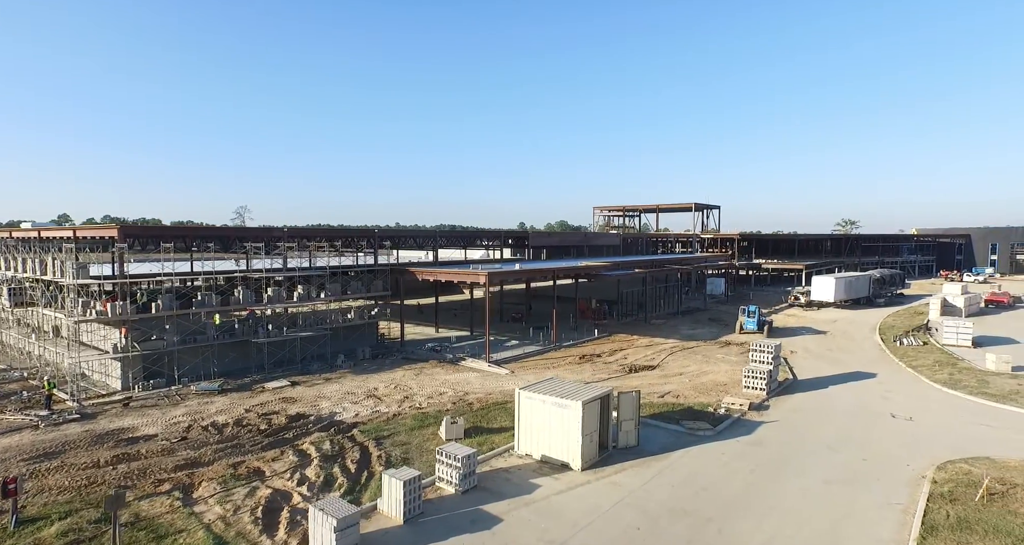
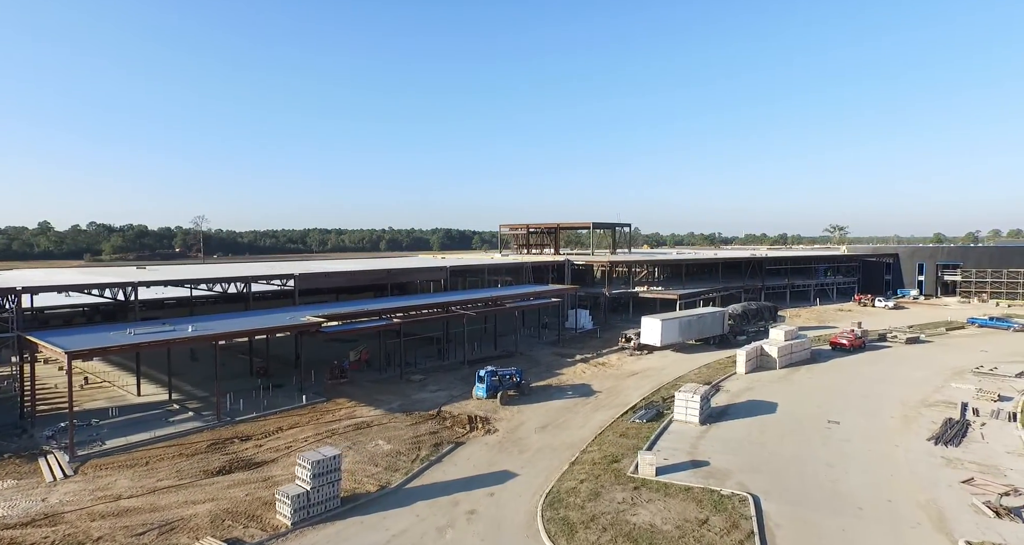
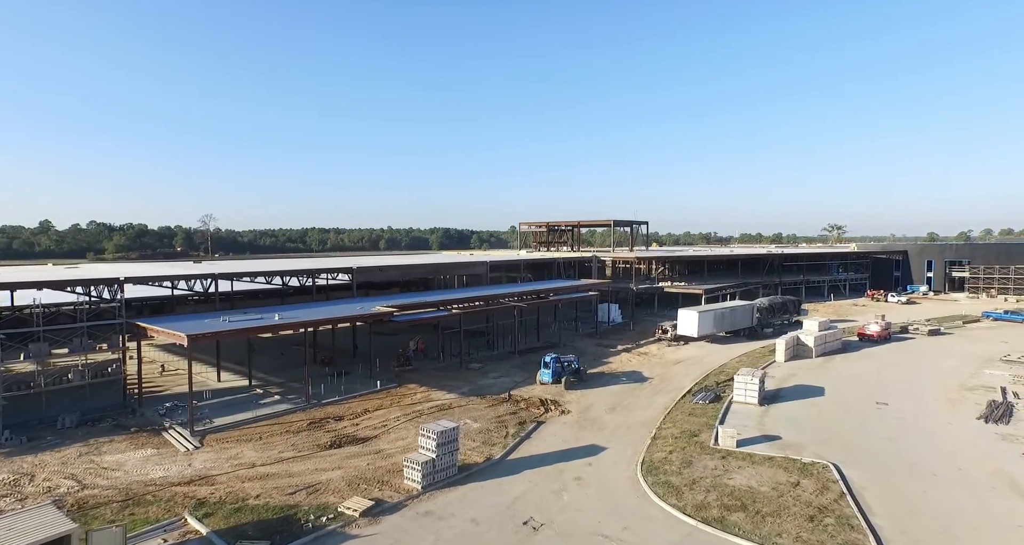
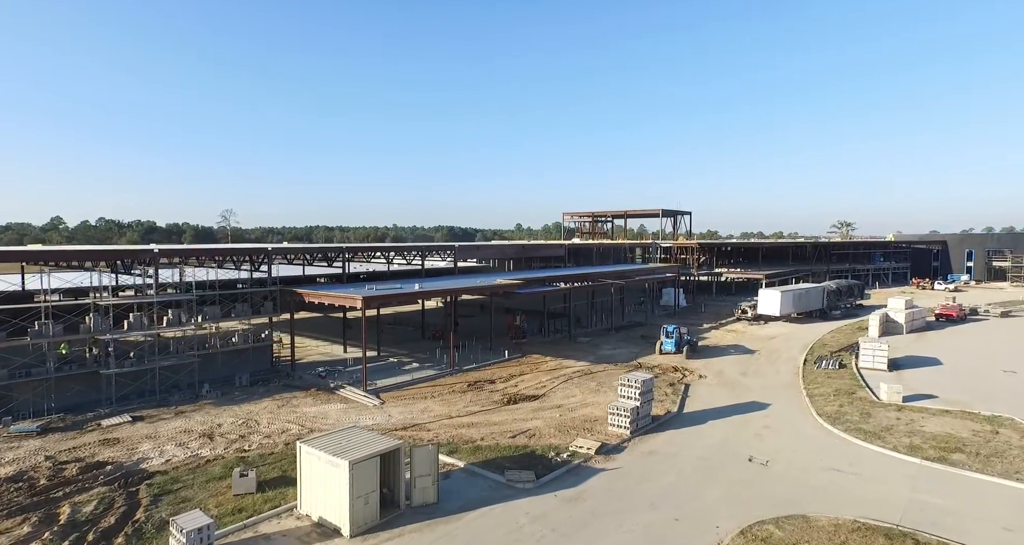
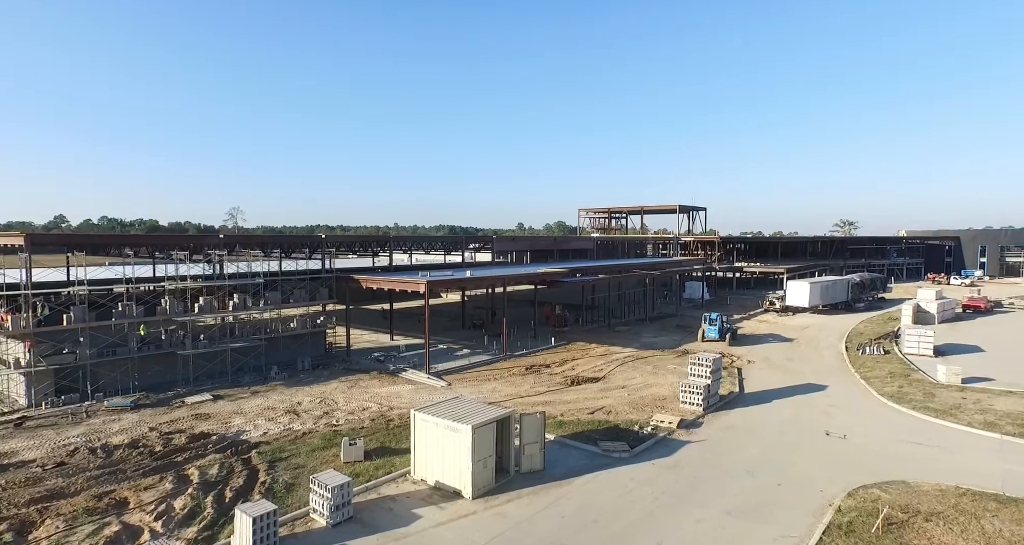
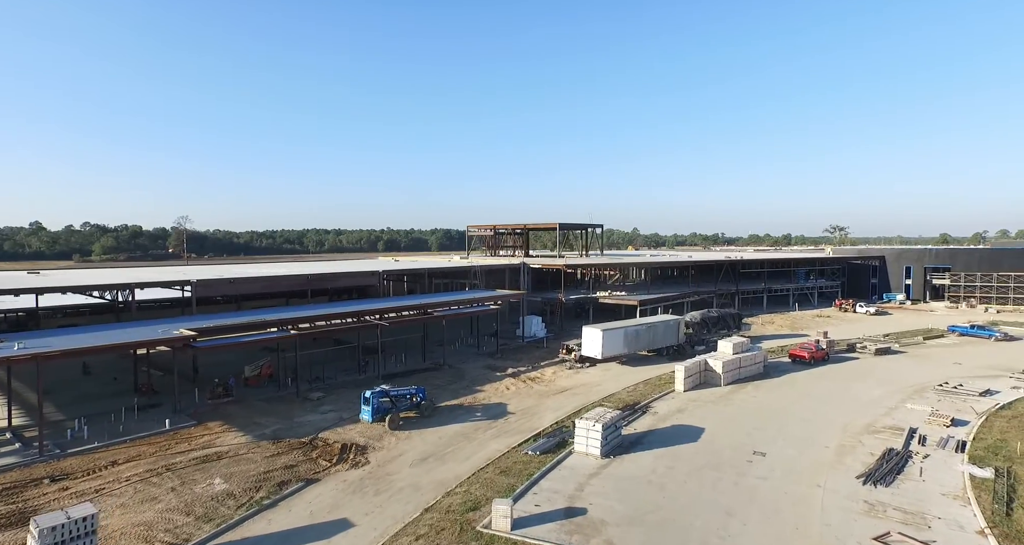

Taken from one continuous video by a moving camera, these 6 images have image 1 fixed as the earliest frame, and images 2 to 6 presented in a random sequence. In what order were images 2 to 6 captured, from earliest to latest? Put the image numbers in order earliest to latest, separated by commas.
5, 4, 3, 2, 6
